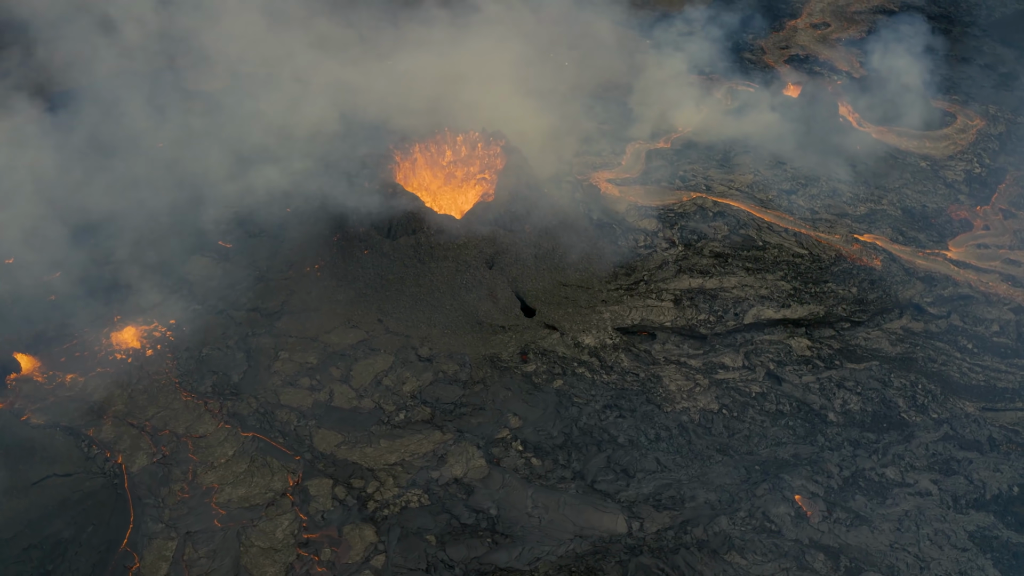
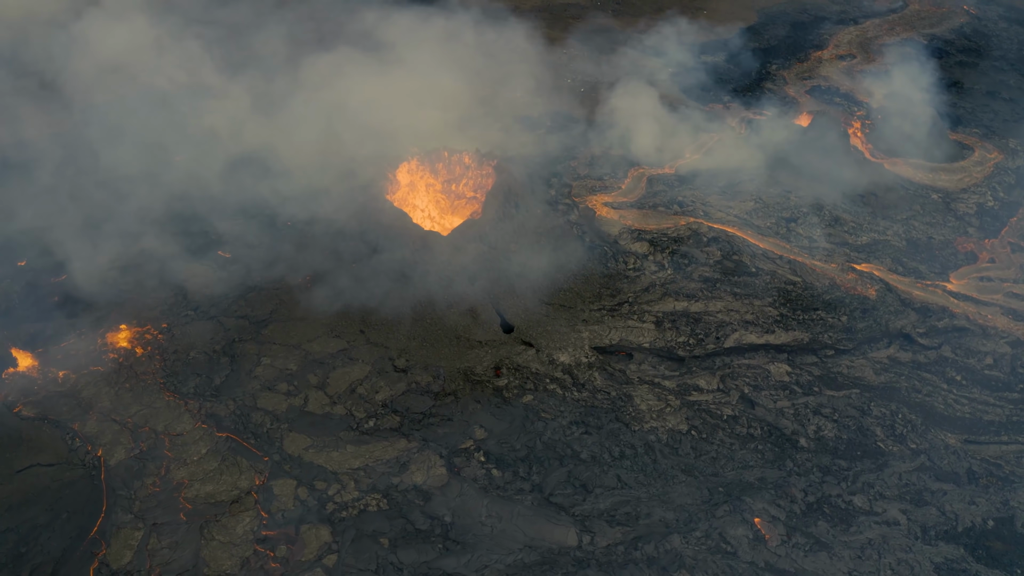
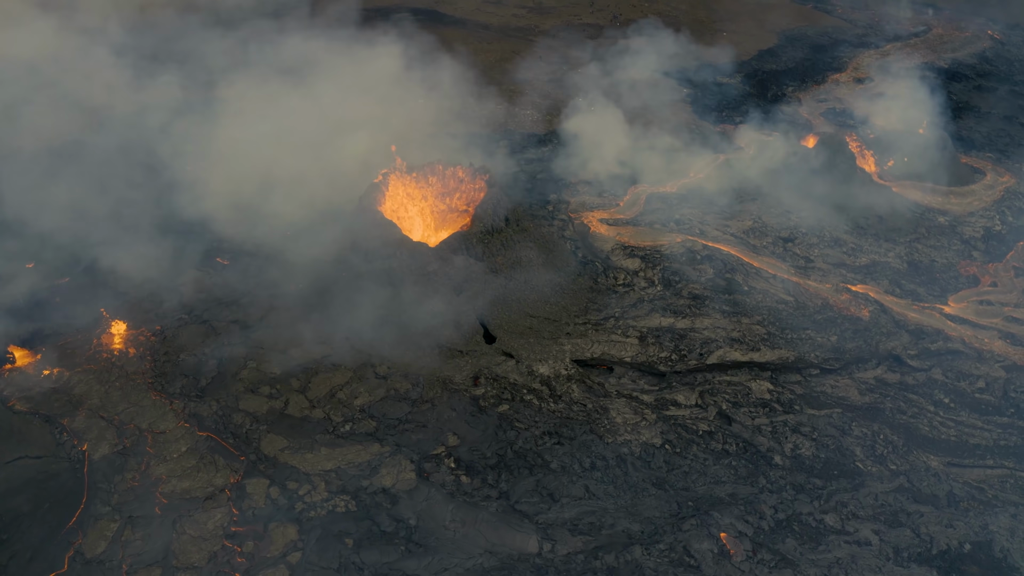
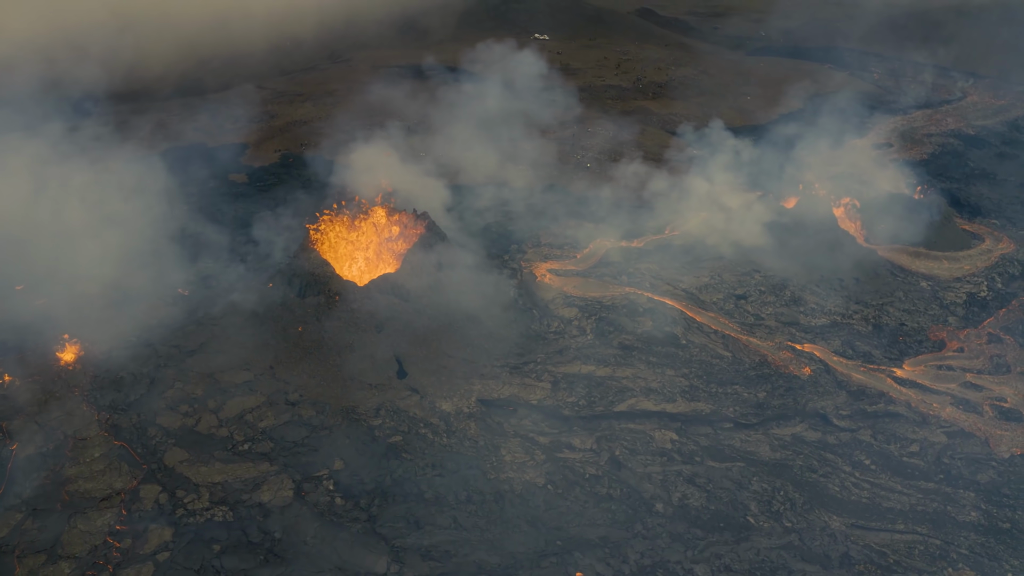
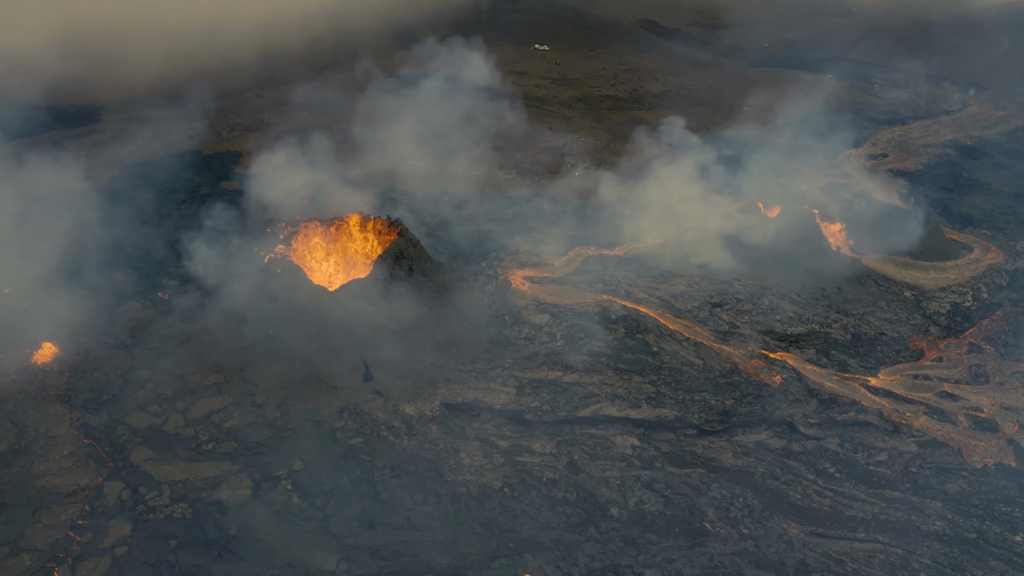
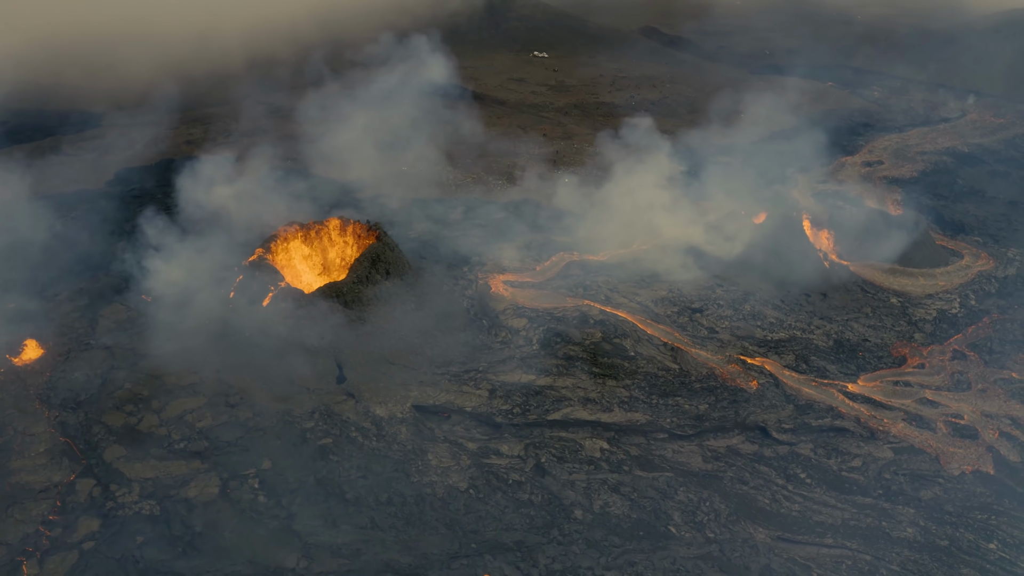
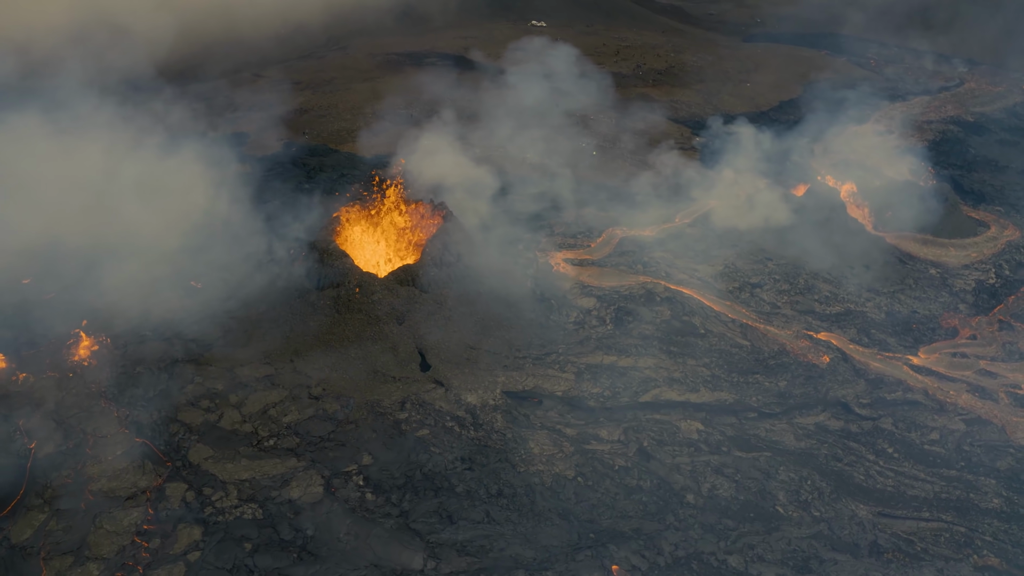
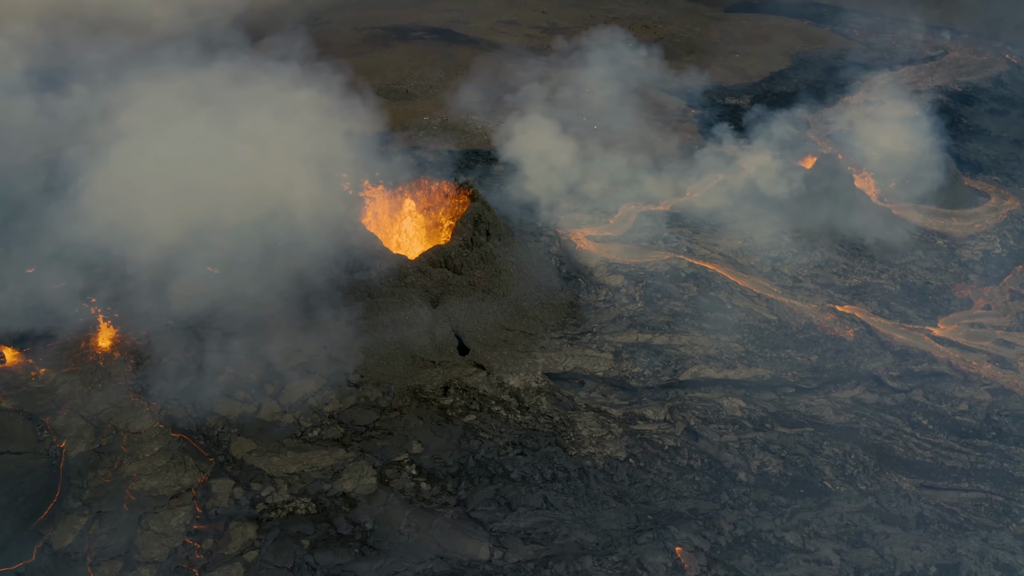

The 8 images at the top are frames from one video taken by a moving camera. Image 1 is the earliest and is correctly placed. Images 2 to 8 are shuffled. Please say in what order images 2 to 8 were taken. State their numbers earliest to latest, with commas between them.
2, 3, 8, 7, 4, 5, 6
